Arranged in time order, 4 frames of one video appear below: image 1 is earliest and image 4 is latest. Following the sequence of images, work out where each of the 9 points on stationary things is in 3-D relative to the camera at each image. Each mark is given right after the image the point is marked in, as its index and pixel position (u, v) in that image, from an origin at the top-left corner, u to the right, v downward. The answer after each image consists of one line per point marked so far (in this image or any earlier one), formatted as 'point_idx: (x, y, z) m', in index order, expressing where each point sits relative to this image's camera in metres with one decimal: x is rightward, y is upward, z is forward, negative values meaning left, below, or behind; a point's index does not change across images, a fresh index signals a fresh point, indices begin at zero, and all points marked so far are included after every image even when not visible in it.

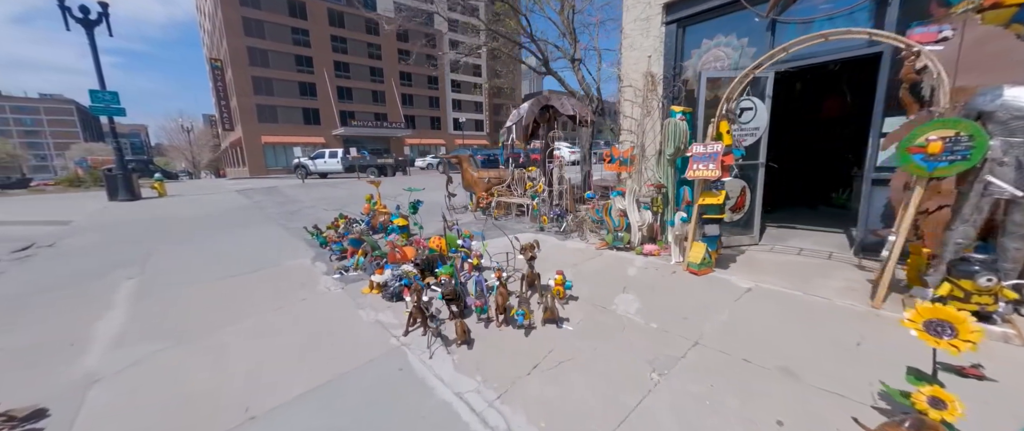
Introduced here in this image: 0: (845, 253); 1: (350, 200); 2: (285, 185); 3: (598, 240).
0: (+3.3, -0.4, +3.4) m
1: (-5.0, +0.4, +10.6) m
2: (-12.0, +1.6, +18.3) m
3: (+1.1, -0.3, +4.4) m
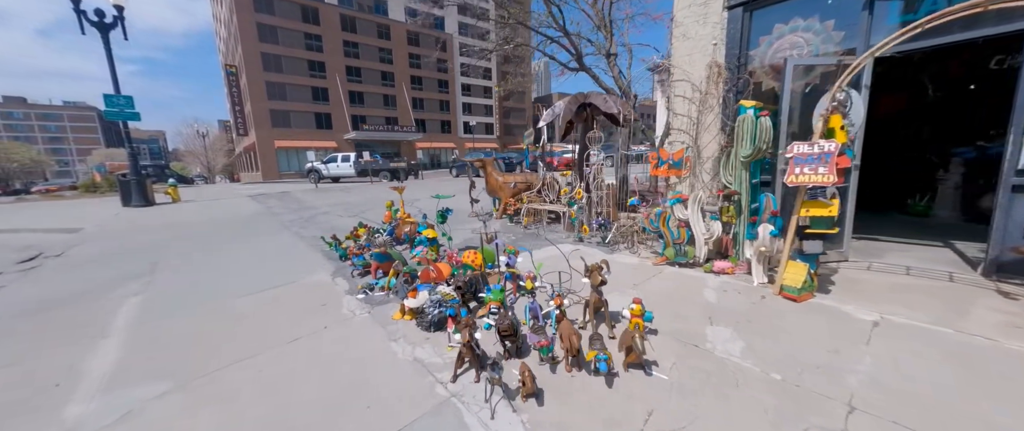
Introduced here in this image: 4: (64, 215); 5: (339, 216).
0: (+3.7, -0.5, +2.8) m
1: (-4.3, +0.3, +10.2) m
2: (-11.2, +1.4, +18.1) m
3: (+1.6, -0.4, +3.9) m
4: (-13.9, 0.0, +10.8) m
5: (-4.5, 0.0, +8.9) m
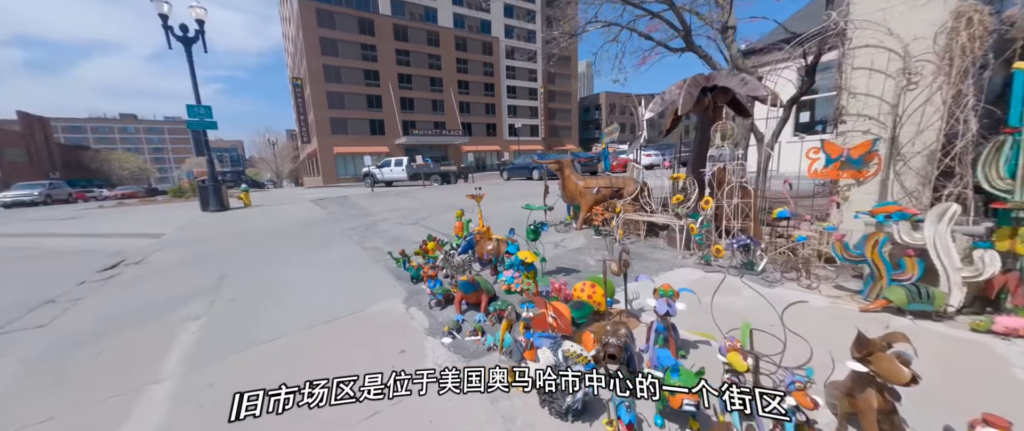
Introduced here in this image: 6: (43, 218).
0: (+4.6, -0.6, +1.4) m
1: (-2.5, +0.1, +9.8) m
2: (-8.3, +1.2, +18.4) m
3: (+2.6, -0.6, +2.7) m
4: (-11.9, -0.2, +11.5) m
5: (-2.8, -0.2, +8.5) m
6: (-19.6, -0.1, +14.7) m
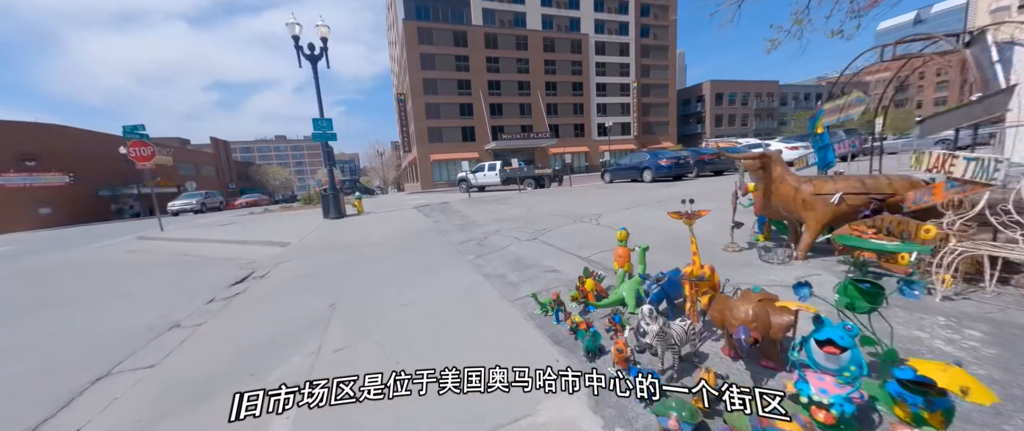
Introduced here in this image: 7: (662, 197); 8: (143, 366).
0: (+5.5, -0.8, -1.5) m
1: (+0.6, -0.2, +8.4) m
2: (-2.9, +0.8, +18.1) m
3: (+3.9, -0.8, +0.3) m
4: (-8.1, -0.5, +12.3) m
5: (0.0, -0.5, +7.2) m
6: (-14.9, -0.4, +17.2) m
7: (+4.6, +0.6, +10.7) m
8: (-3.8, -1.6, +3.6) m
